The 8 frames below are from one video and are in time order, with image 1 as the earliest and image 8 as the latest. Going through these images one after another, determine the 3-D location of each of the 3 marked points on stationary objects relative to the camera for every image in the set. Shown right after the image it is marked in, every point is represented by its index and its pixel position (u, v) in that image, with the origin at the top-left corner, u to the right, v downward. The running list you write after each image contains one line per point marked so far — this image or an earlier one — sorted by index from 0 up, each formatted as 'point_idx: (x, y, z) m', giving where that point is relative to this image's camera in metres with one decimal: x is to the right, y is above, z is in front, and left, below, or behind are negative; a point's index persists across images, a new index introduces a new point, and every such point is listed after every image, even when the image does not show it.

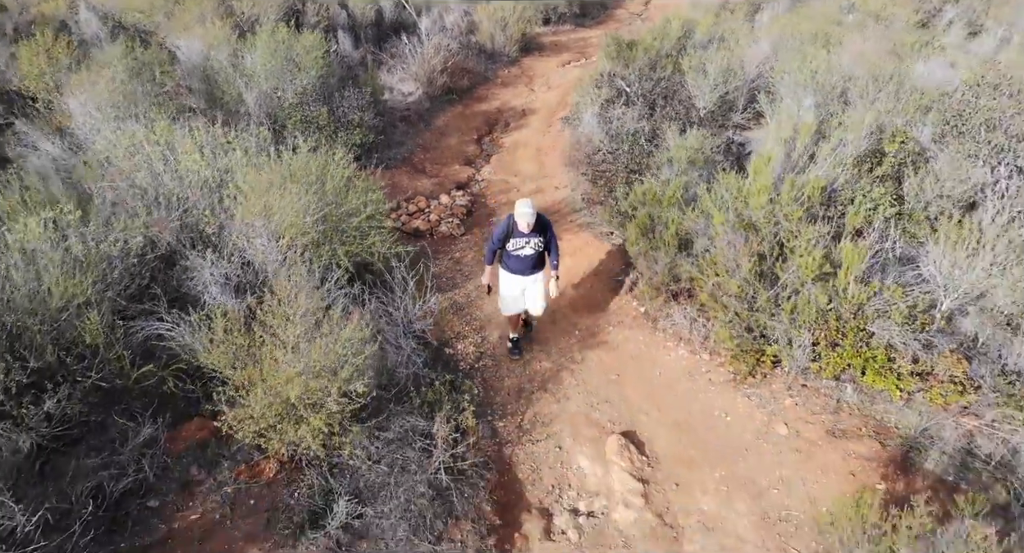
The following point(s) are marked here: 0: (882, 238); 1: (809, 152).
0: (+3.1, +0.3, +4.8) m
1: (+2.9, +1.2, +5.6) m
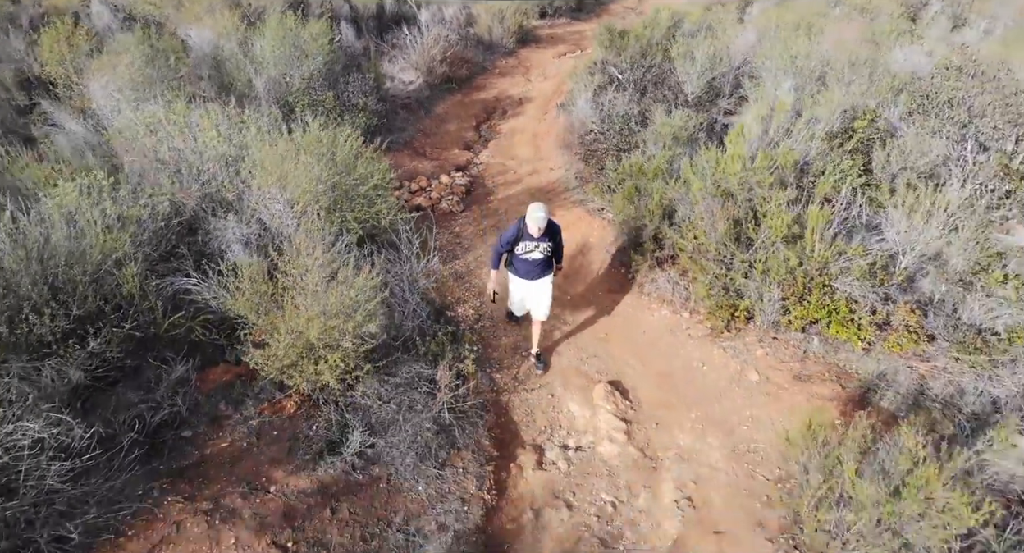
0: (+3.1, +0.7, +5.2) m
1: (+2.8, +1.5, +6.0) m
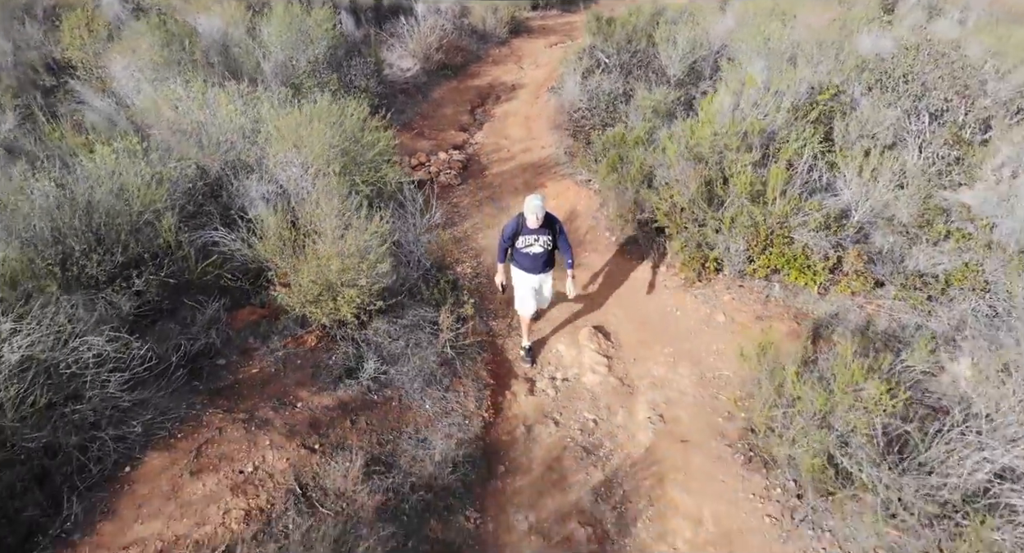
0: (+3.0, +1.1, +5.8) m
1: (+2.8, +2.0, +6.6) m
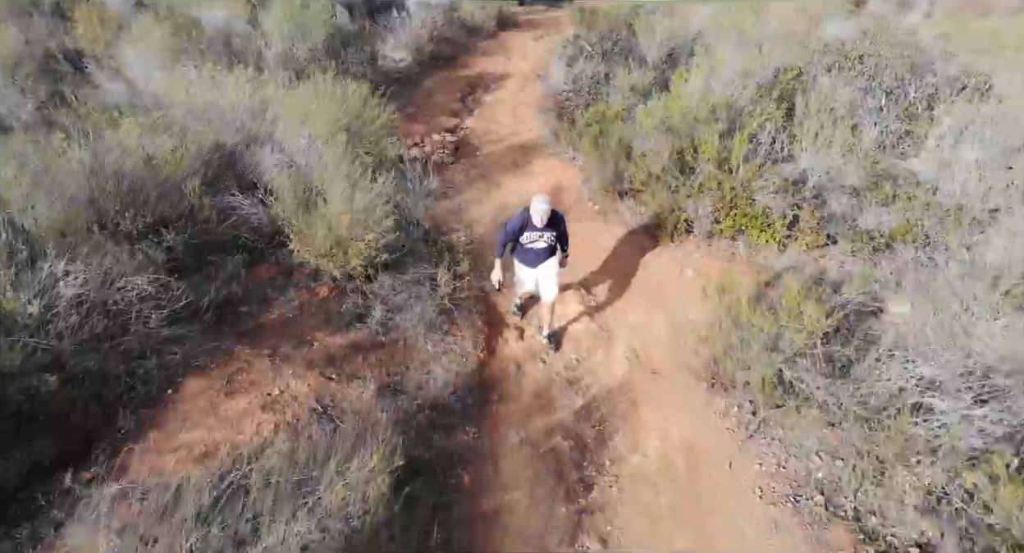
0: (+2.9, +1.5, +6.4) m
1: (+2.6, +2.4, +7.2) m
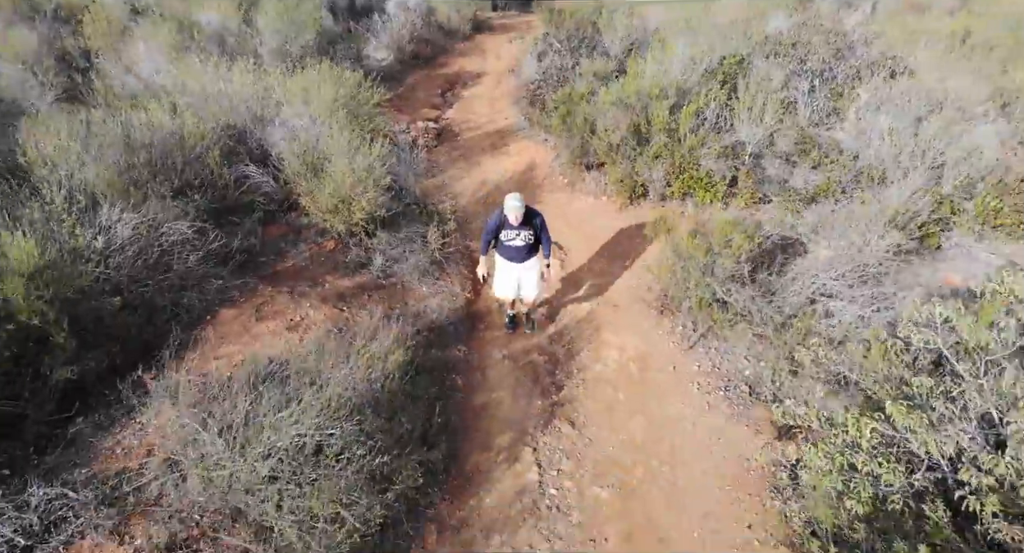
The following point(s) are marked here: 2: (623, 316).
0: (+2.6, +2.1, +7.3) m
1: (+2.3, +3.0, +8.2) m
2: (+1.1, -0.4, +5.6) m
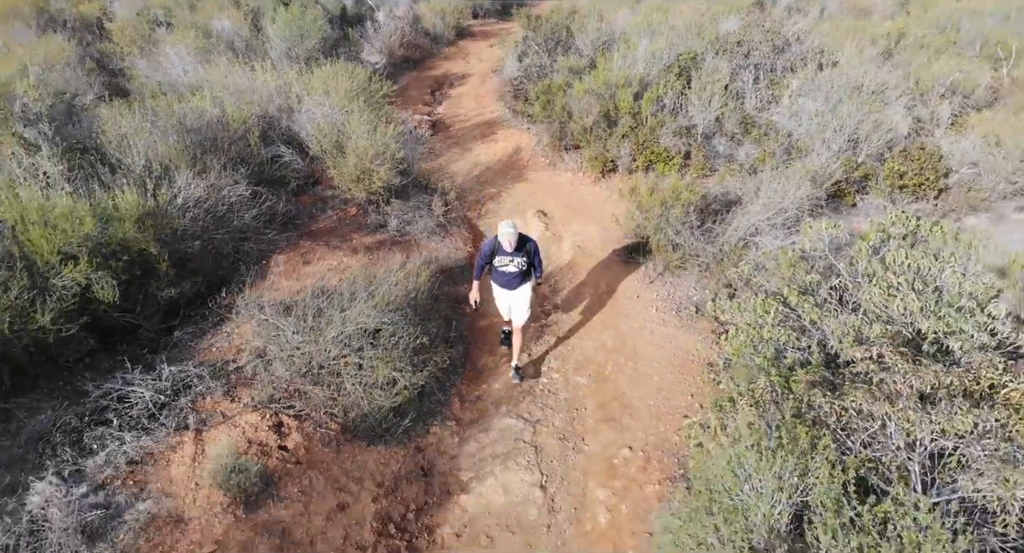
0: (+2.4, +2.7, +8.7) m
1: (+2.1, +3.5, +9.5) m
2: (+1.0, +0.2, +6.9) m
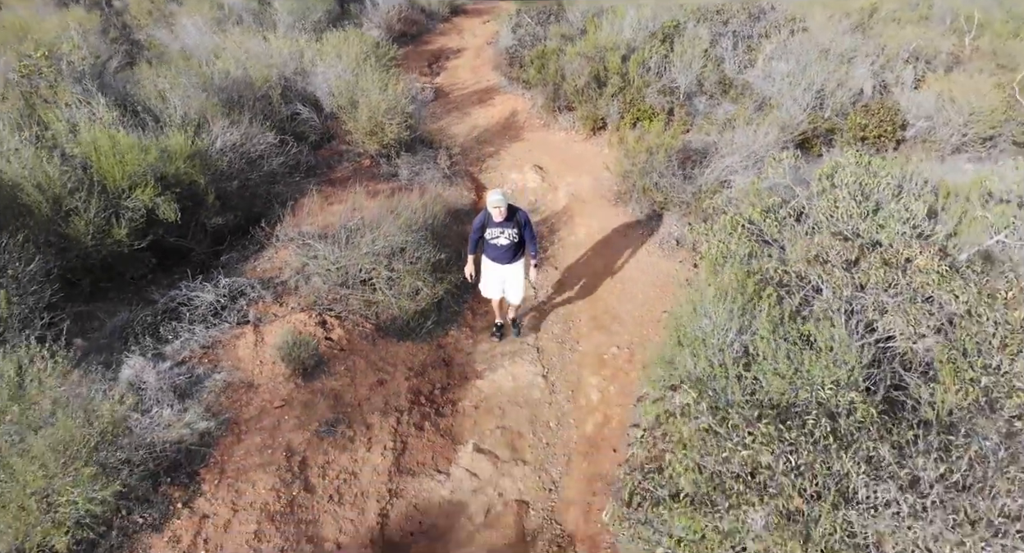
0: (+2.4, +3.5, +9.4) m
1: (+2.0, +4.4, +10.2) m
2: (+1.0, +1.0, +7.7) m
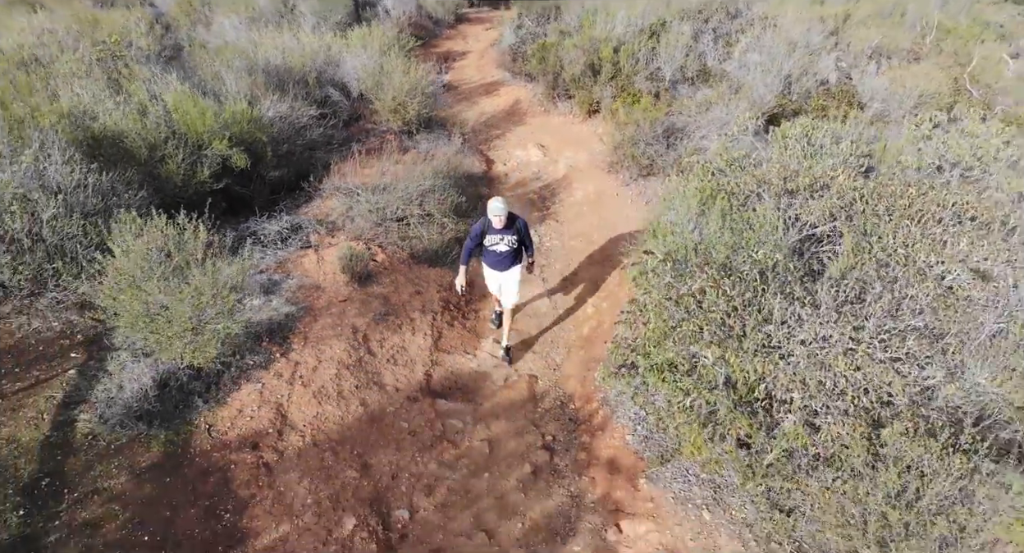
0: (+2.5, +4.1, +10.6) m
1: (+2.1, +4.9, +11.4) m
2: (+1.1, +1.6, +8.8) m
